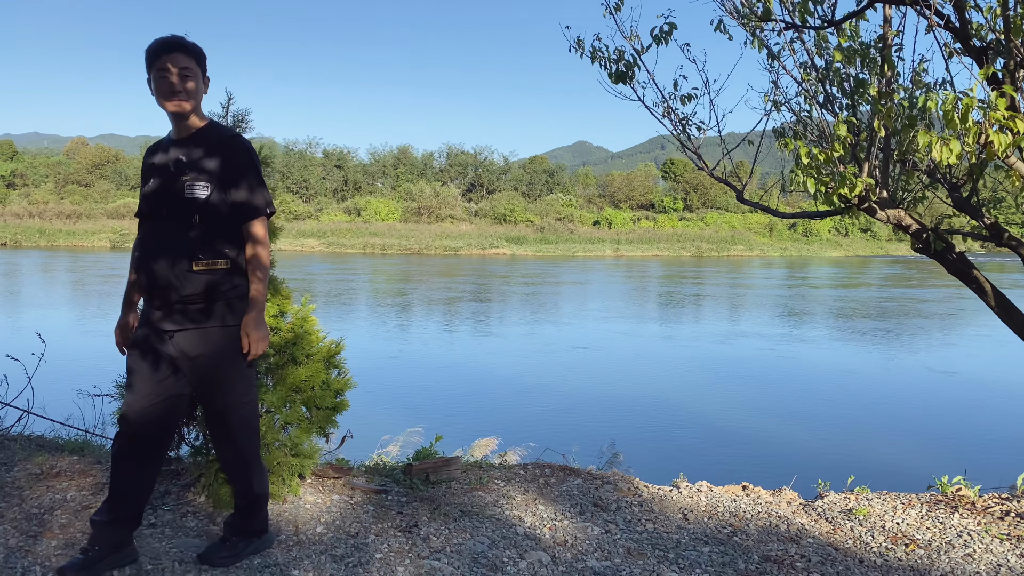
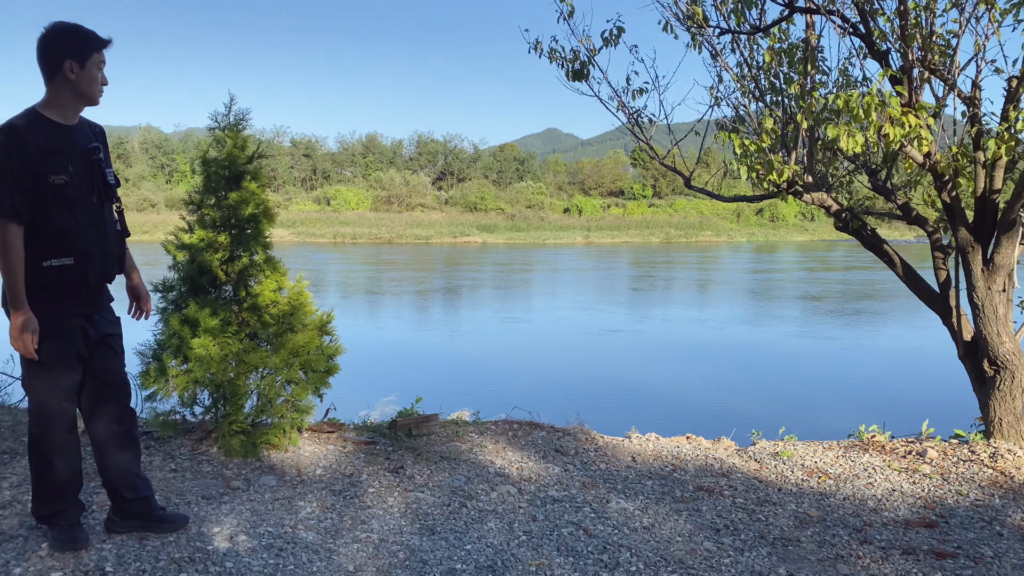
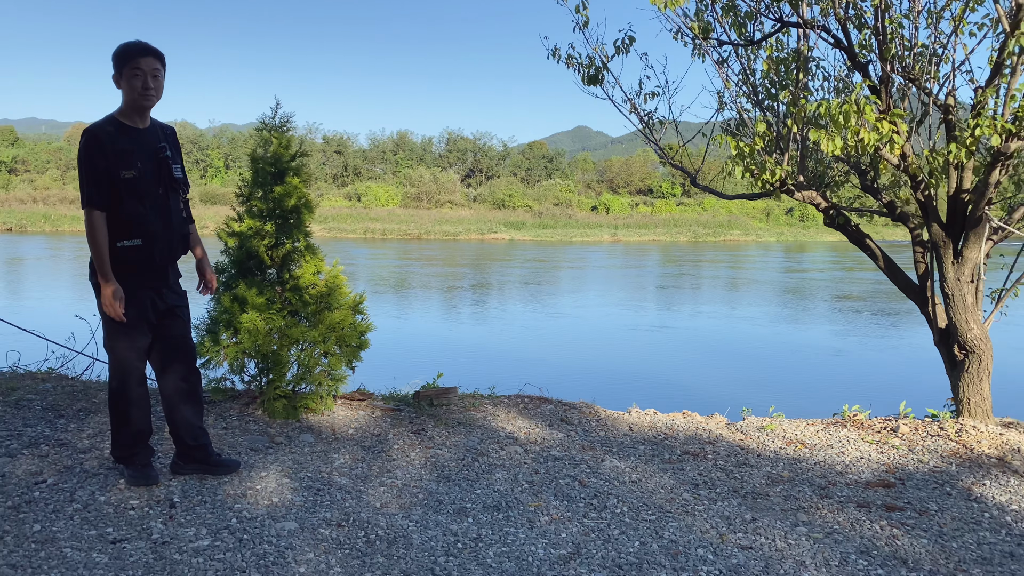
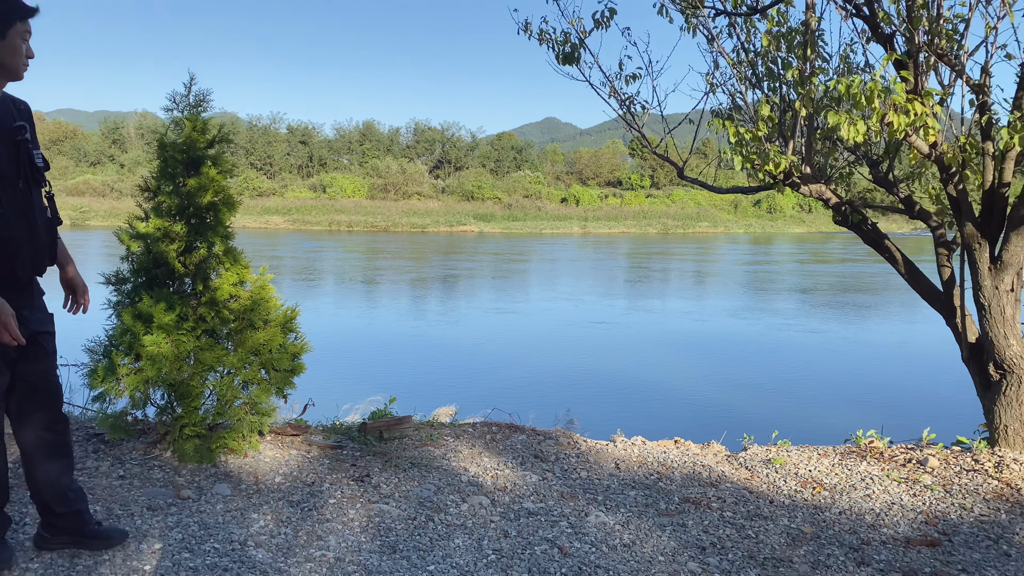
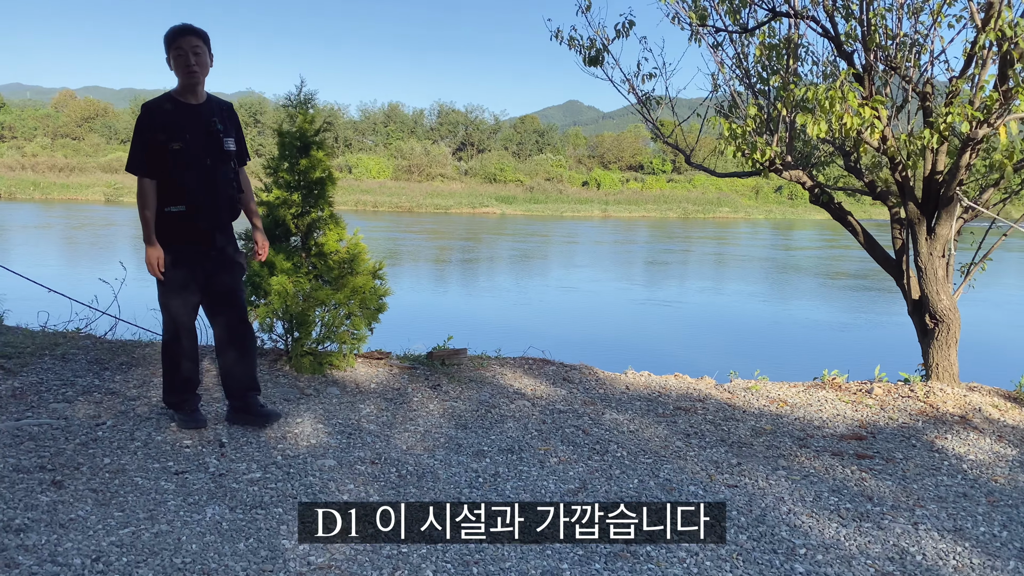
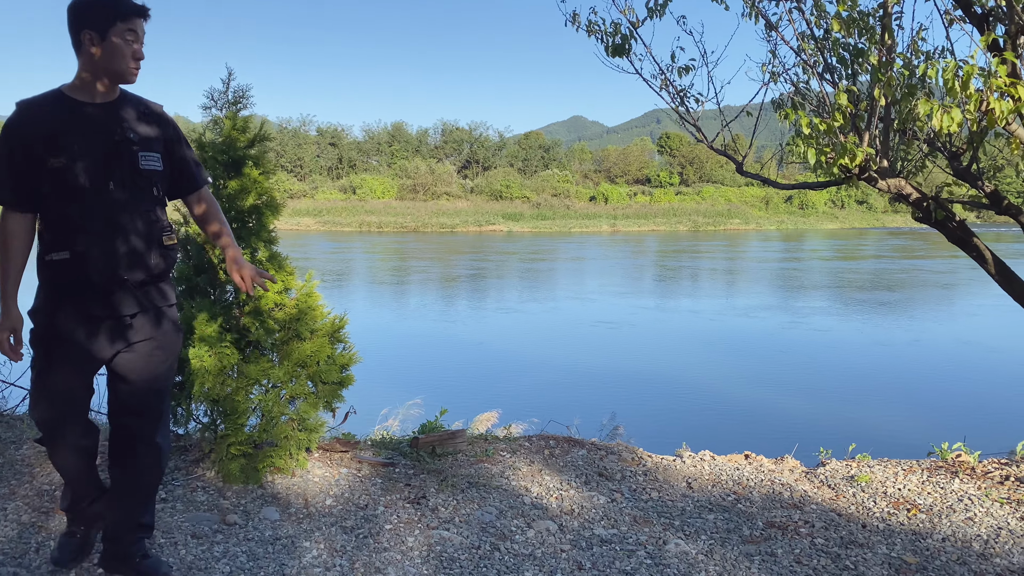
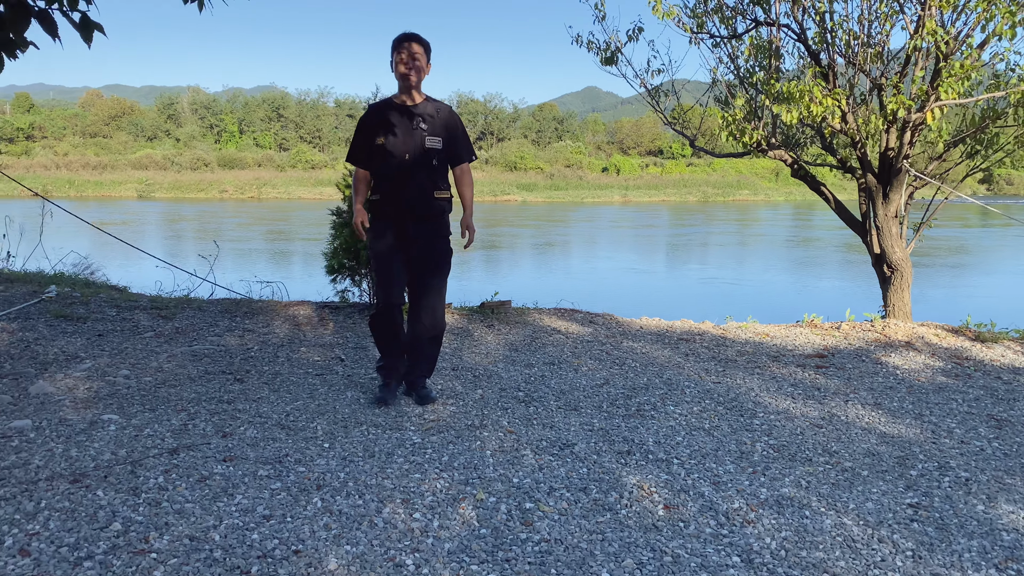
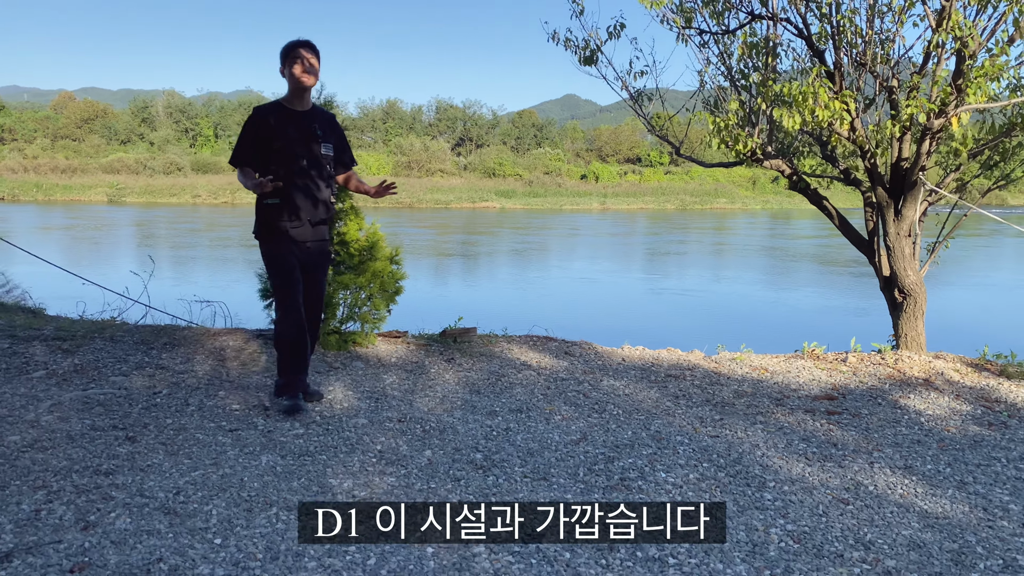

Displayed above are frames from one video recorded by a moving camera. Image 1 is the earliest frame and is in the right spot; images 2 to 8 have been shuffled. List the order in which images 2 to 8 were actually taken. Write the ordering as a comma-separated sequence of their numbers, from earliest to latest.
6, 4, 2, 3, 5, 8, 7
